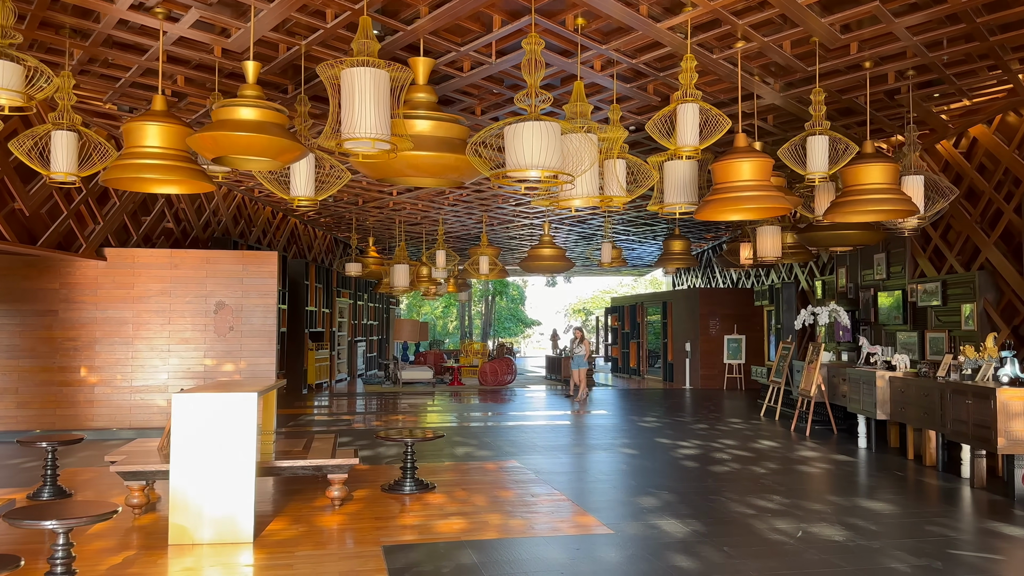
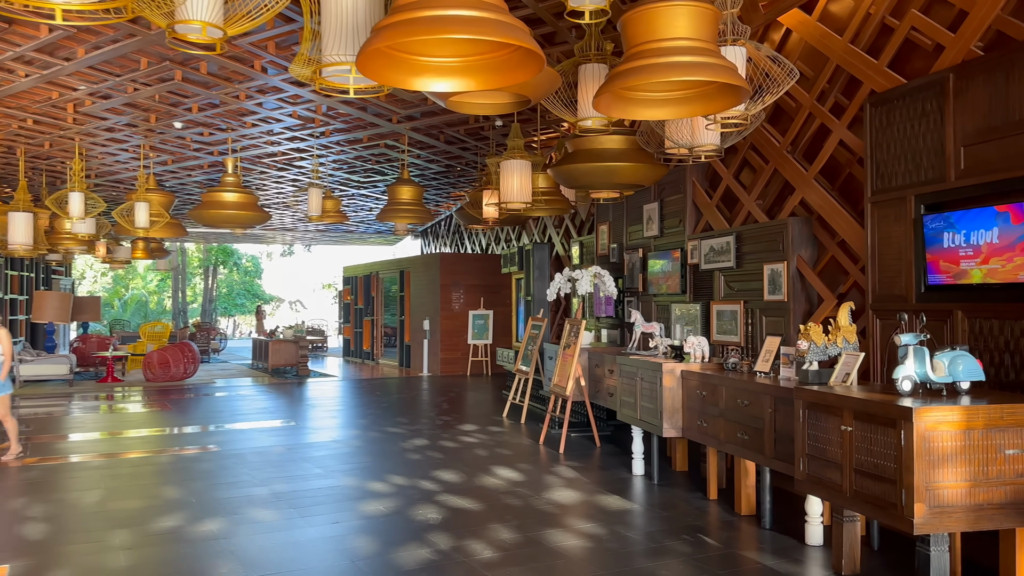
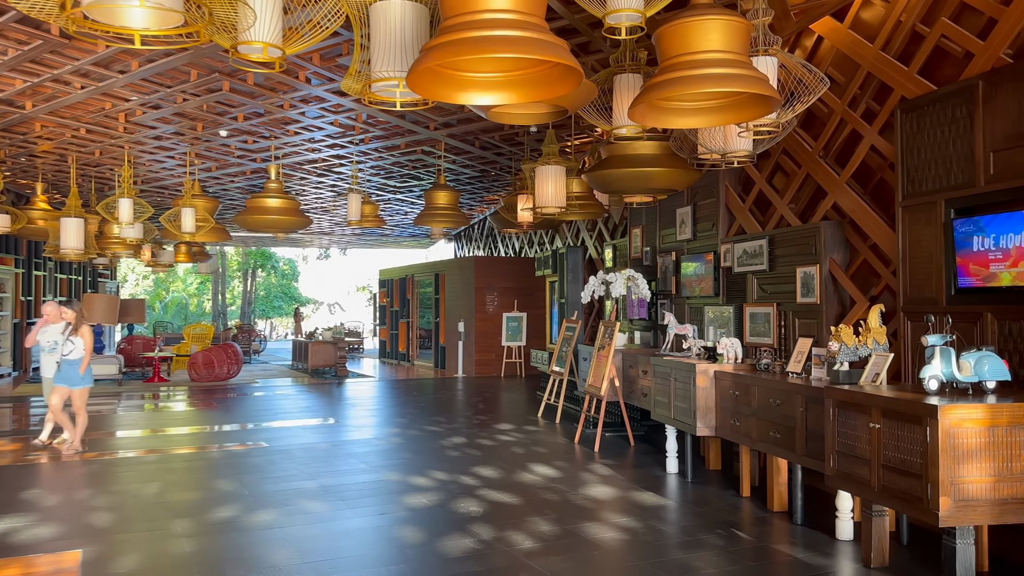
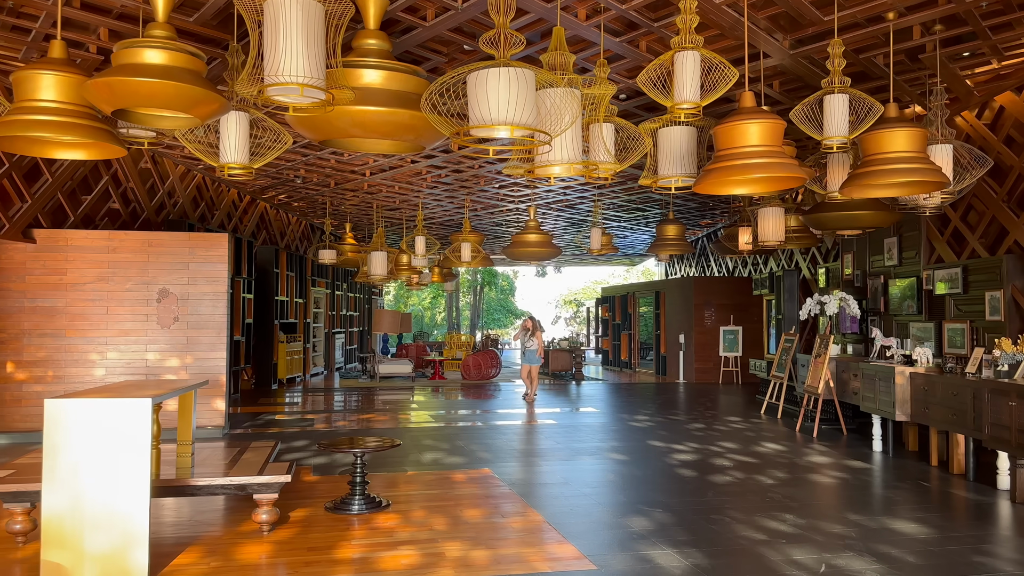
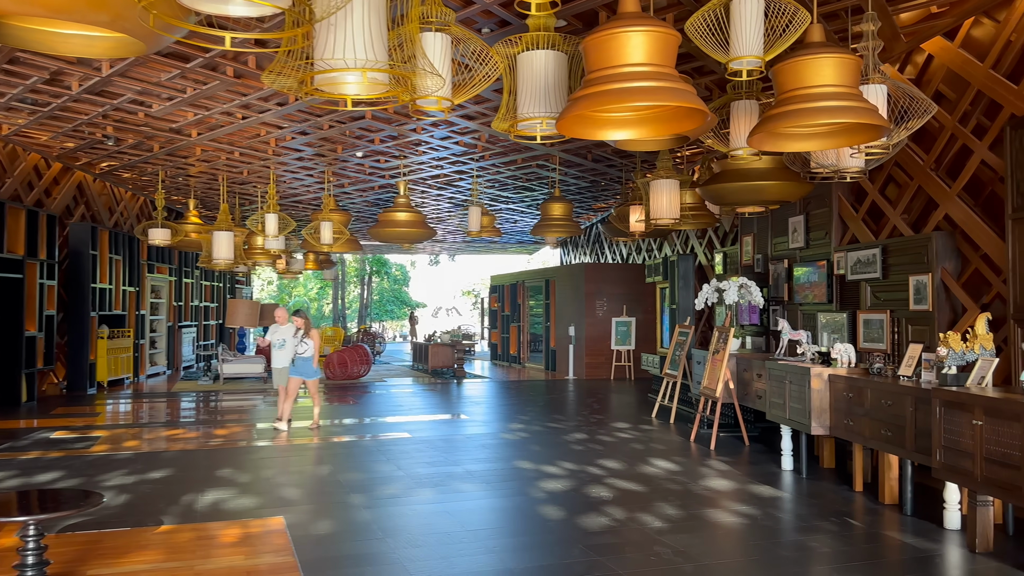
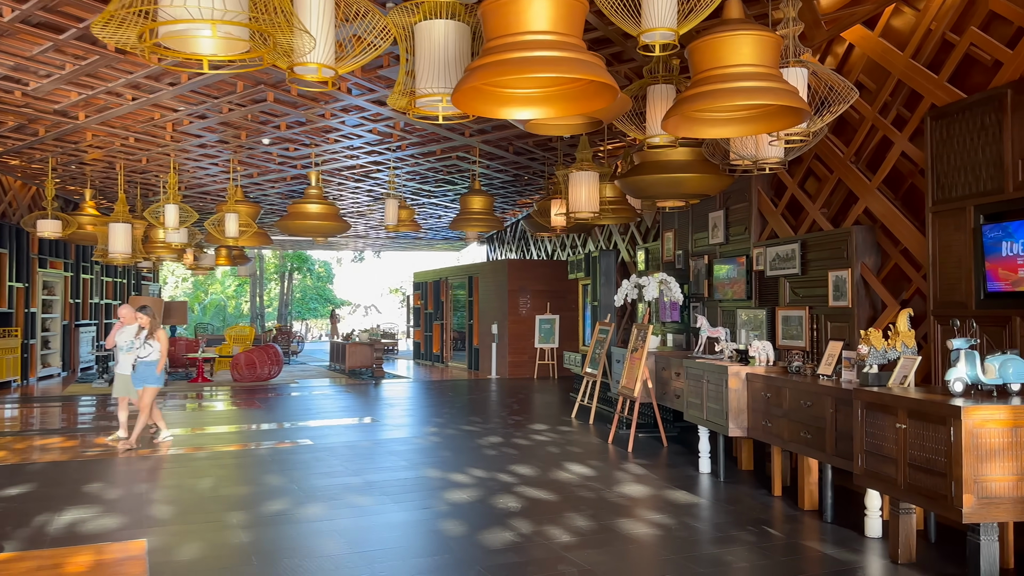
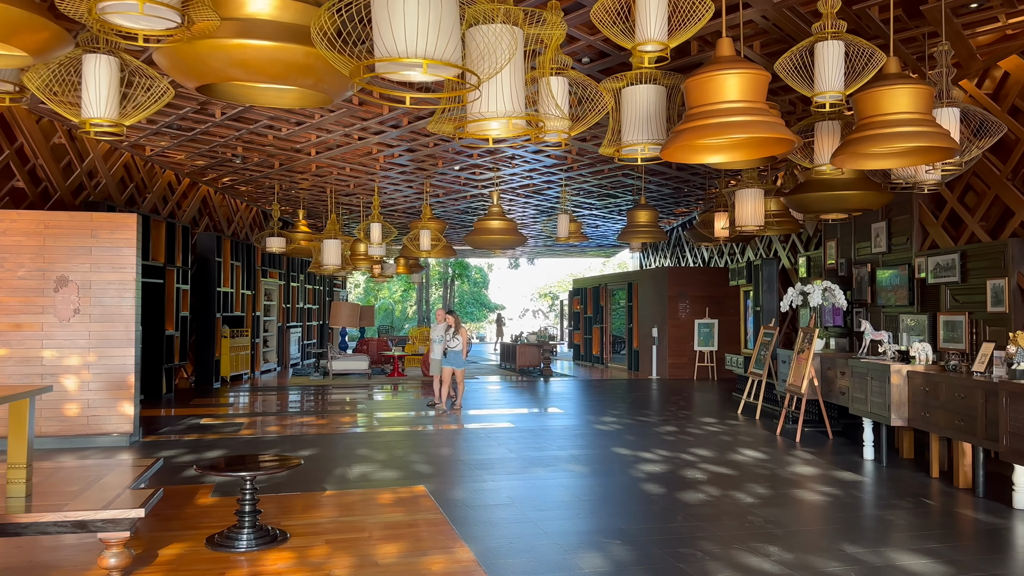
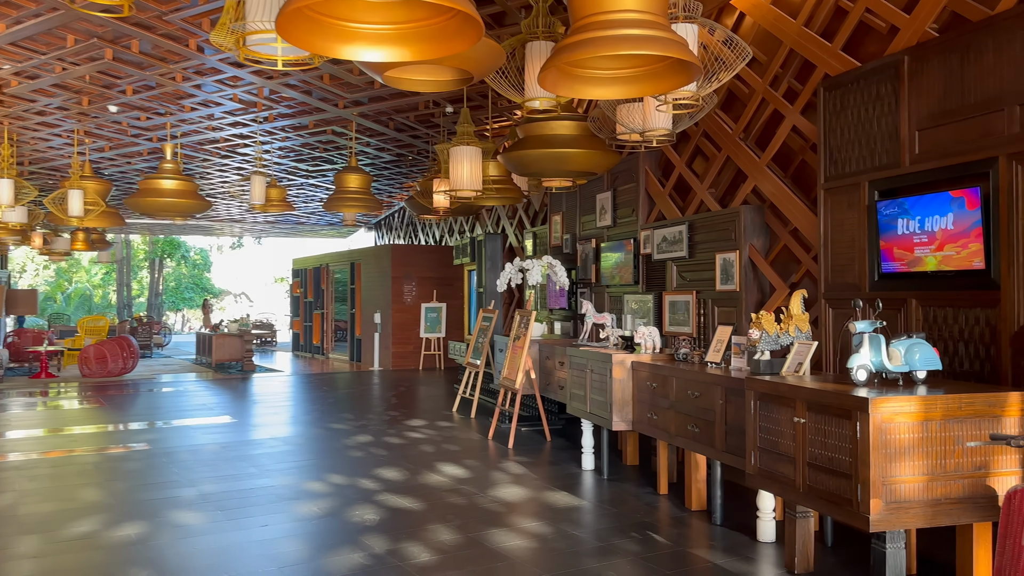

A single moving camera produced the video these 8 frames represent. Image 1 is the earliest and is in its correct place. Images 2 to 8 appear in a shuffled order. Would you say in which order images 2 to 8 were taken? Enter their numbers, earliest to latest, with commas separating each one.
4, 7, 5, 6, 3, 2, 8
